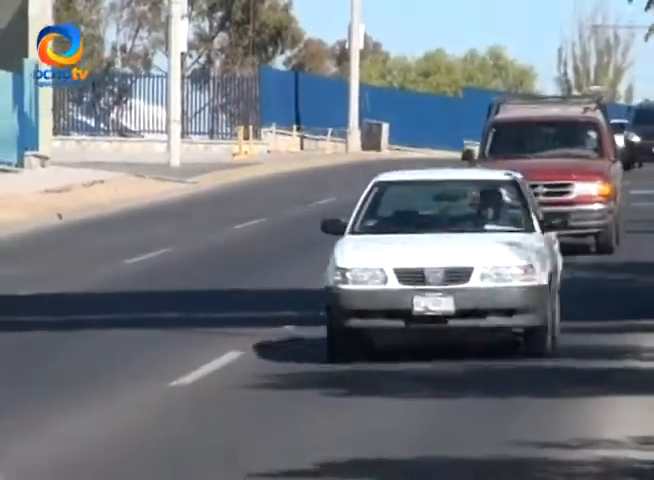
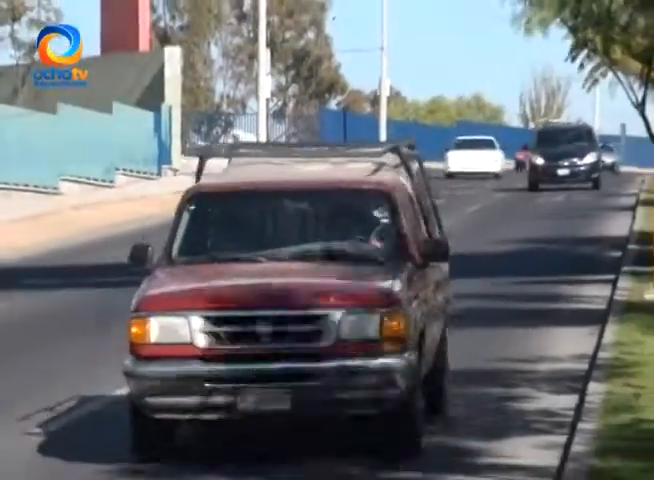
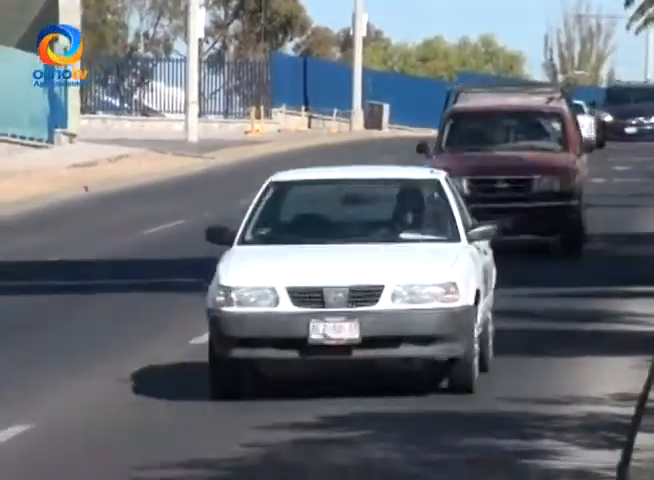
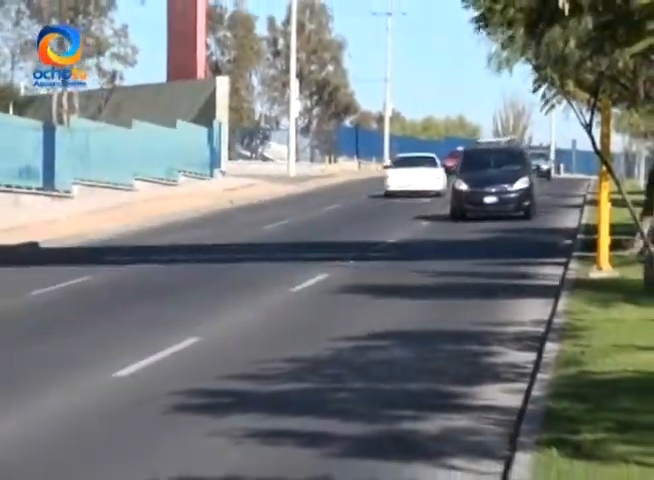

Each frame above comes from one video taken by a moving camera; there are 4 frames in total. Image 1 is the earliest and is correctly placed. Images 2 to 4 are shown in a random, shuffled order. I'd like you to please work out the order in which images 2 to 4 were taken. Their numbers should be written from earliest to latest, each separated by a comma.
3, 2, 4
